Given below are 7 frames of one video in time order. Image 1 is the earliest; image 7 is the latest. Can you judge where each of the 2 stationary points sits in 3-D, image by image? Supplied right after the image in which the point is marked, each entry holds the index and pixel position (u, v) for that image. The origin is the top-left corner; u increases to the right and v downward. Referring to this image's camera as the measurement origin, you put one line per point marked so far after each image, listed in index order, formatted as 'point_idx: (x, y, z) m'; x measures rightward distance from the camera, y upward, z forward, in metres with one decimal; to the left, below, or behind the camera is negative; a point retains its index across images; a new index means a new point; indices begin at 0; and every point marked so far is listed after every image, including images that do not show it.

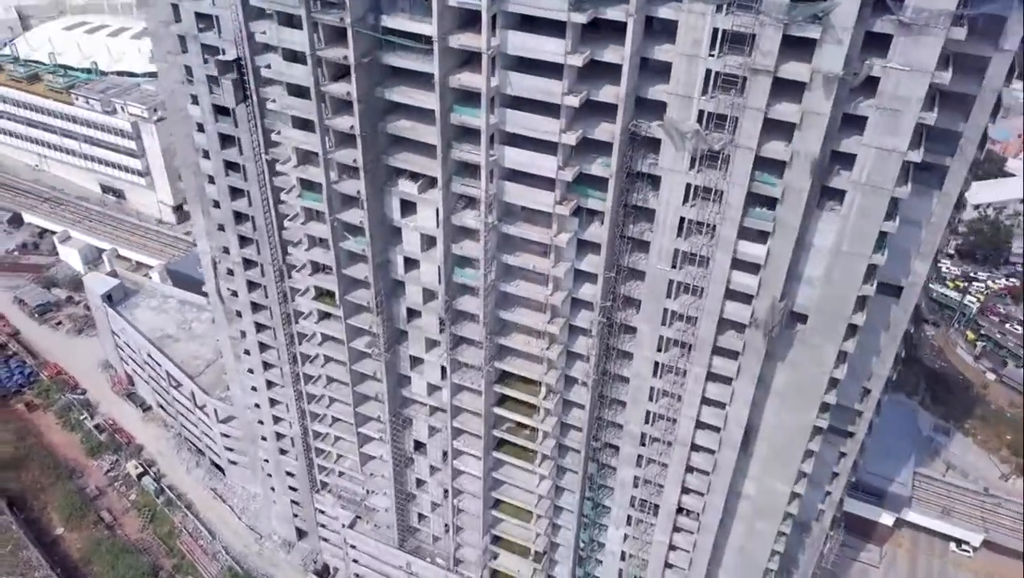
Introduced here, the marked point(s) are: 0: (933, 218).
0: (+9.8, +1.6, +17.4) m
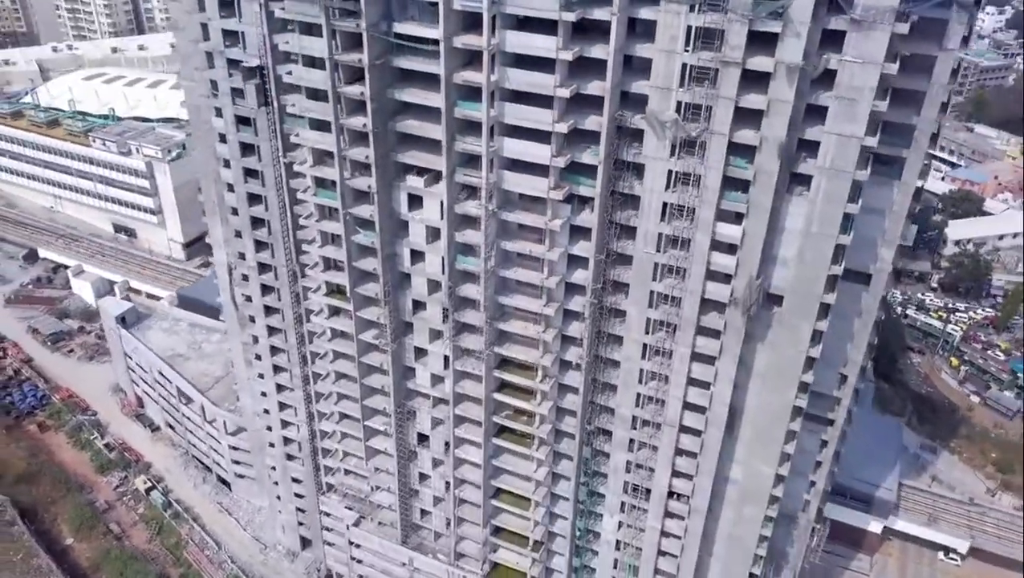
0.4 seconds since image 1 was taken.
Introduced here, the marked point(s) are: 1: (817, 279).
0: (+9.8, +2.0, +19.2) m
1: (+7.6, +0.2, +18.8) m
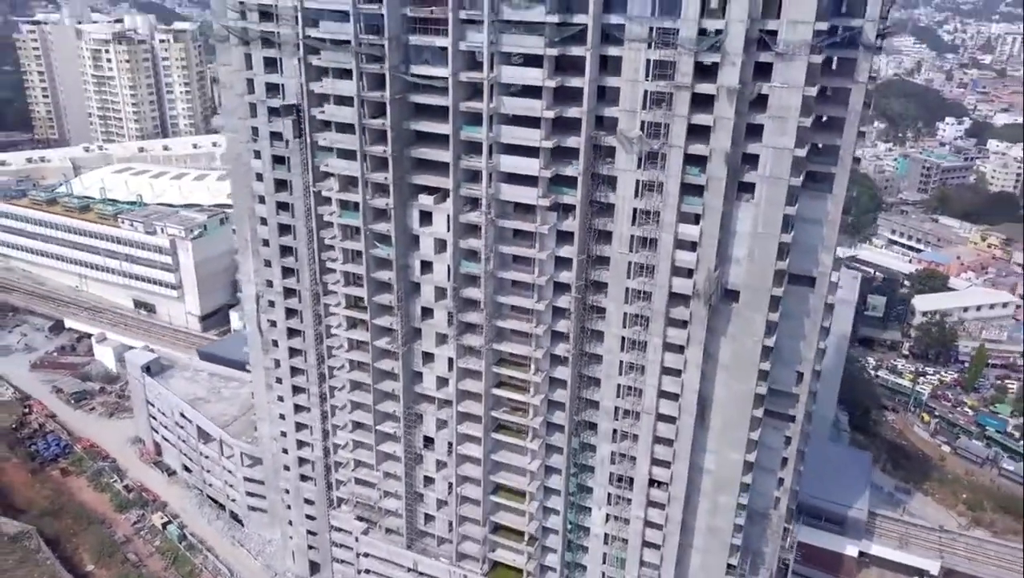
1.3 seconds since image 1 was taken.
0: (+9.7, +2.2, +23.2) m
1: (+7.5, +0.4, +22.4) m
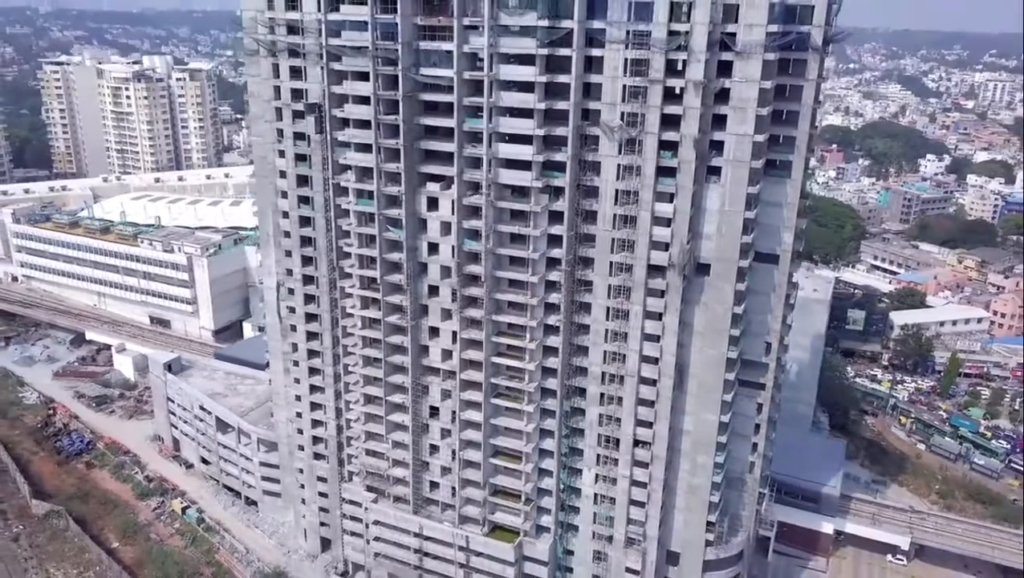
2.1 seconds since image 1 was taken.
0: (+9.6, +3.2, +26.4) m
1: (+7.4, +1.4, +25.6) m
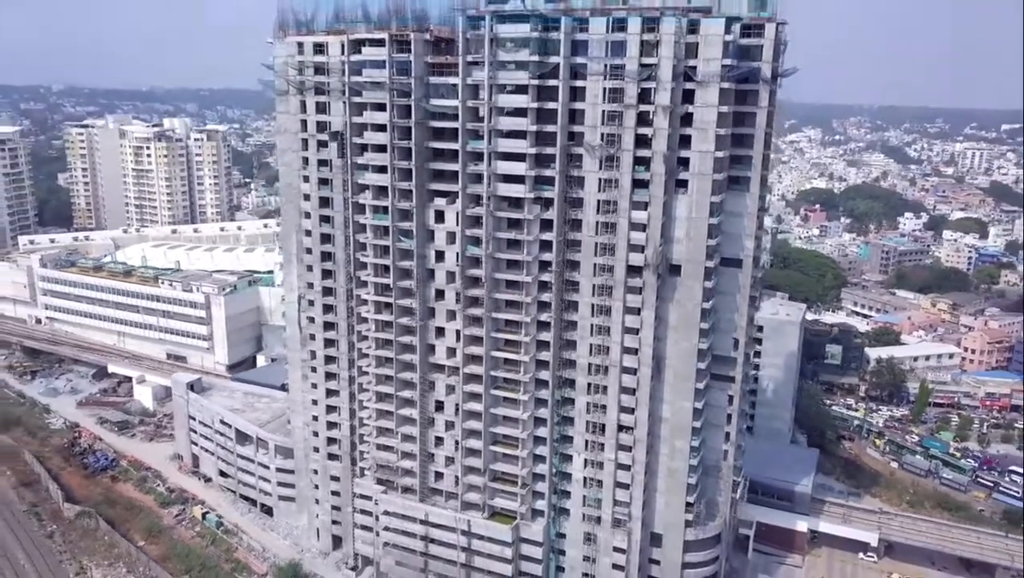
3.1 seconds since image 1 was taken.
0: (+9.5, +3.2, +30.7) m
1: (+7.3, +1.6, +29.7) m
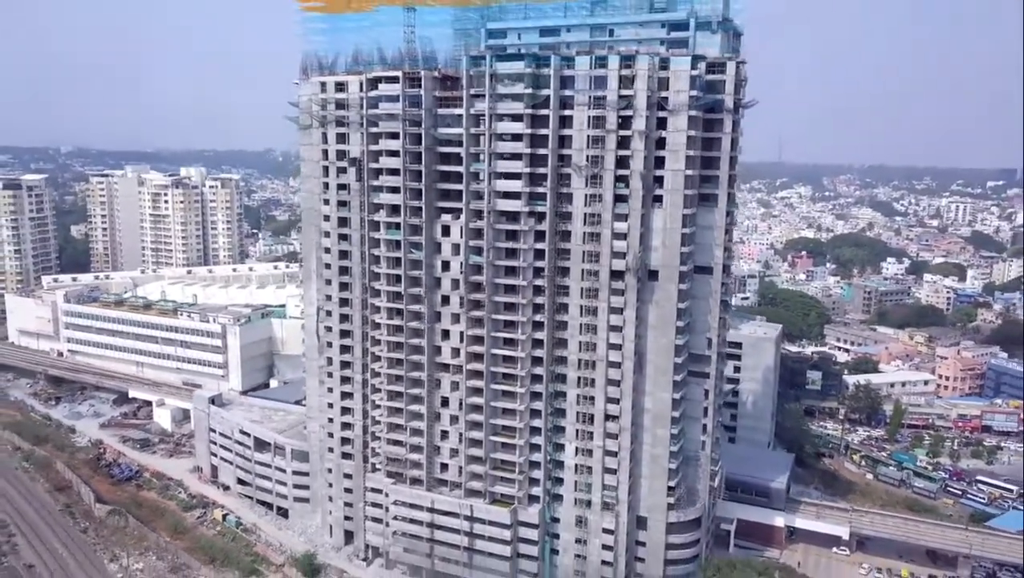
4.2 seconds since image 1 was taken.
0: (+9.3, +3.1, +35.1) m
1: (+7.2, +1.5, +33.9) m
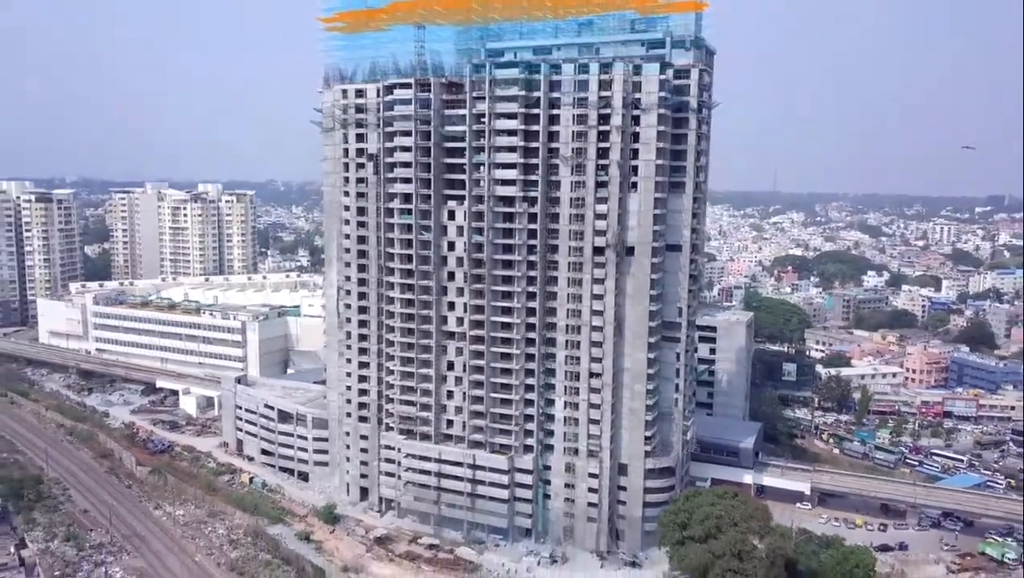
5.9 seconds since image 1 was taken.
0: (+9.2, +4.5, +40.9) m
1: (+7.0, +2.9, +39.7) m
